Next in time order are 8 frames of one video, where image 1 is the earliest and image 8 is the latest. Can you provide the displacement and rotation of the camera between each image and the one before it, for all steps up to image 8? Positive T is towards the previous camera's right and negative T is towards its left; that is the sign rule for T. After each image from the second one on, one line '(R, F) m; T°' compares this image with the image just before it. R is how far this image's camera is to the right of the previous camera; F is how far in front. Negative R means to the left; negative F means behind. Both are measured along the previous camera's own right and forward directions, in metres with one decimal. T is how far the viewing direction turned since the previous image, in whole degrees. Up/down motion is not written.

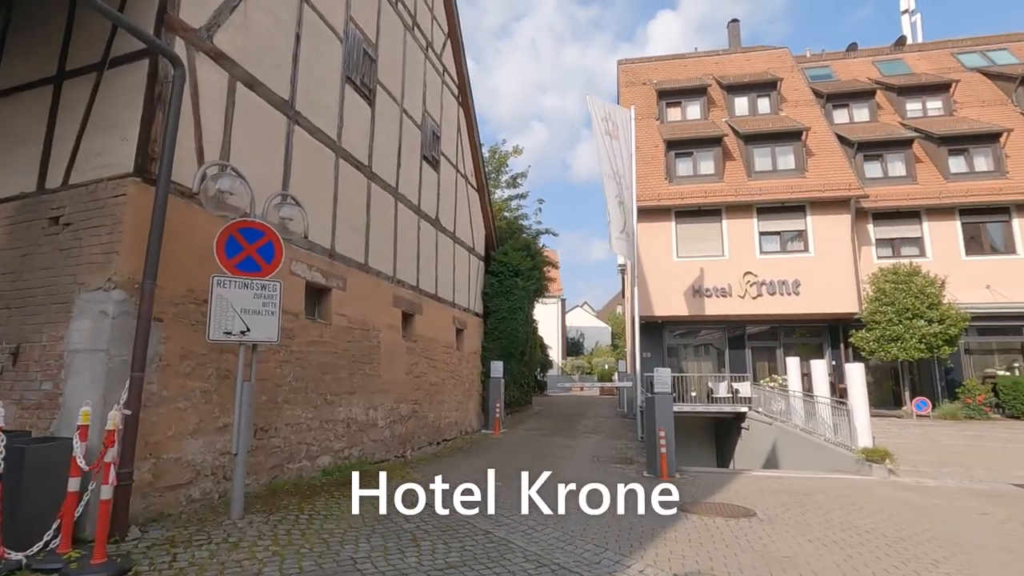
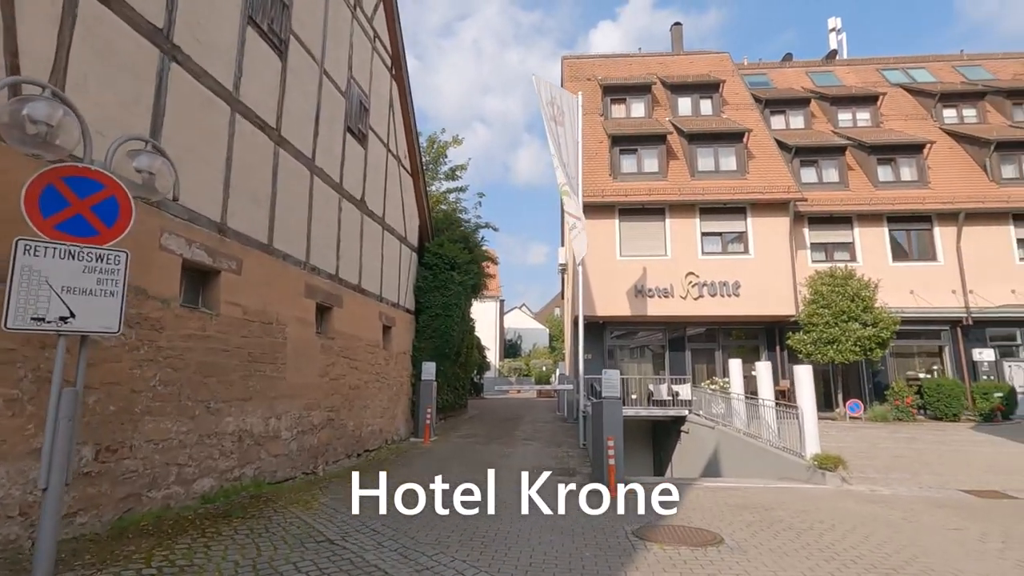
(+0.1, +1.1) m; +7°
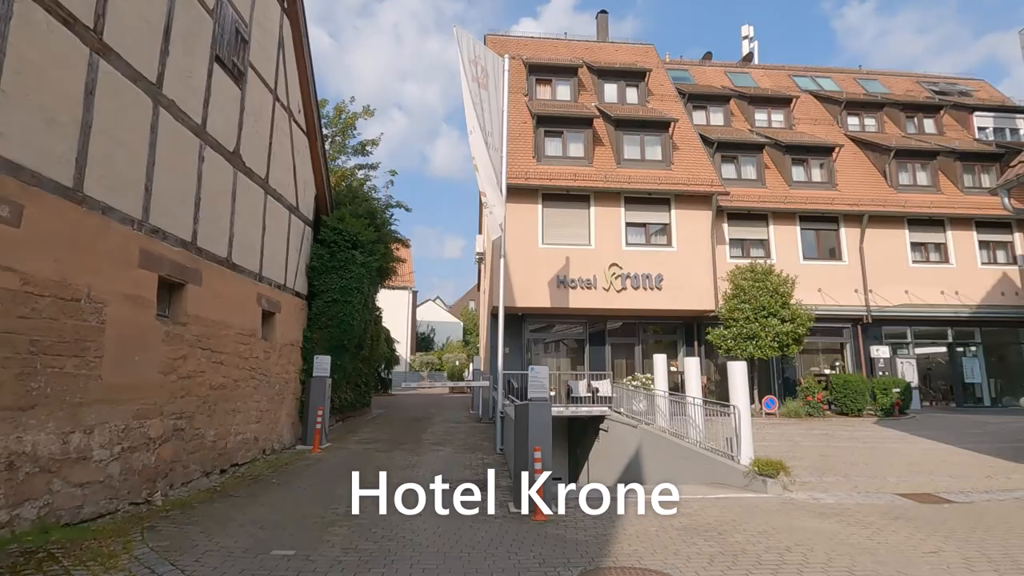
(+0.1, +1.5) m; +9°
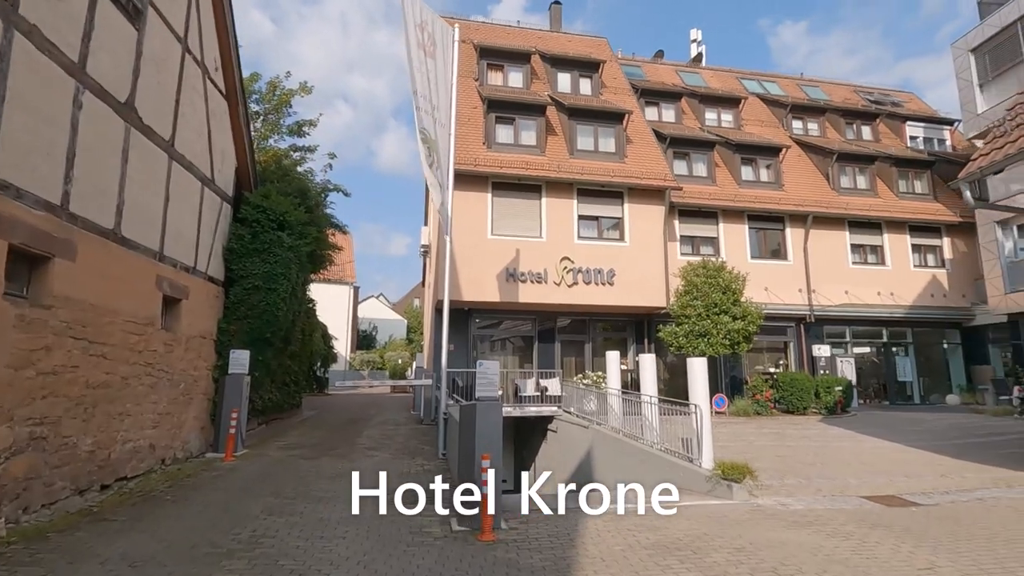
(0.0, +0.9) m; +6°
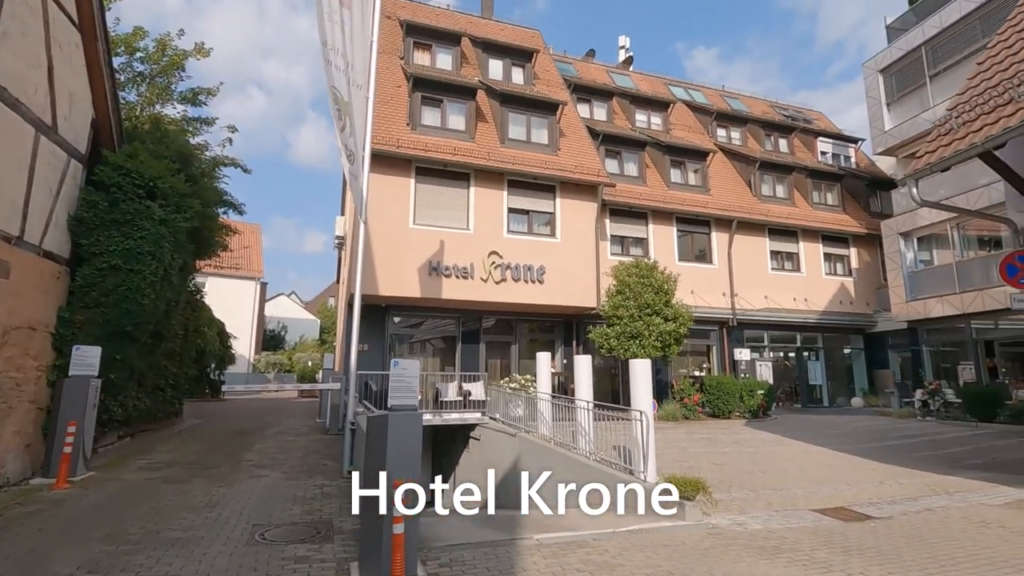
(0.0, +1.2) m; +8°
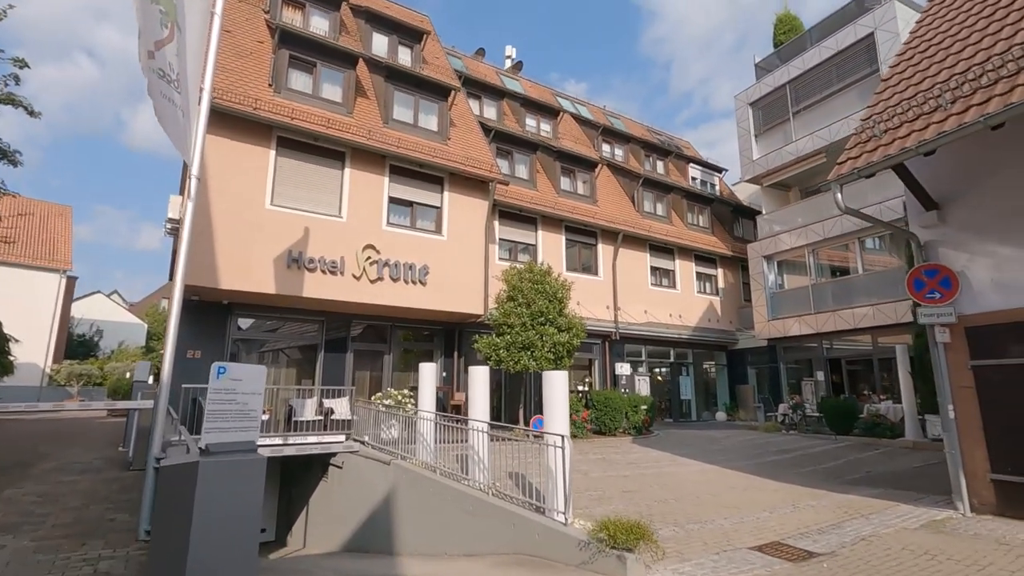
(-0.3, +1.7) m; +14°
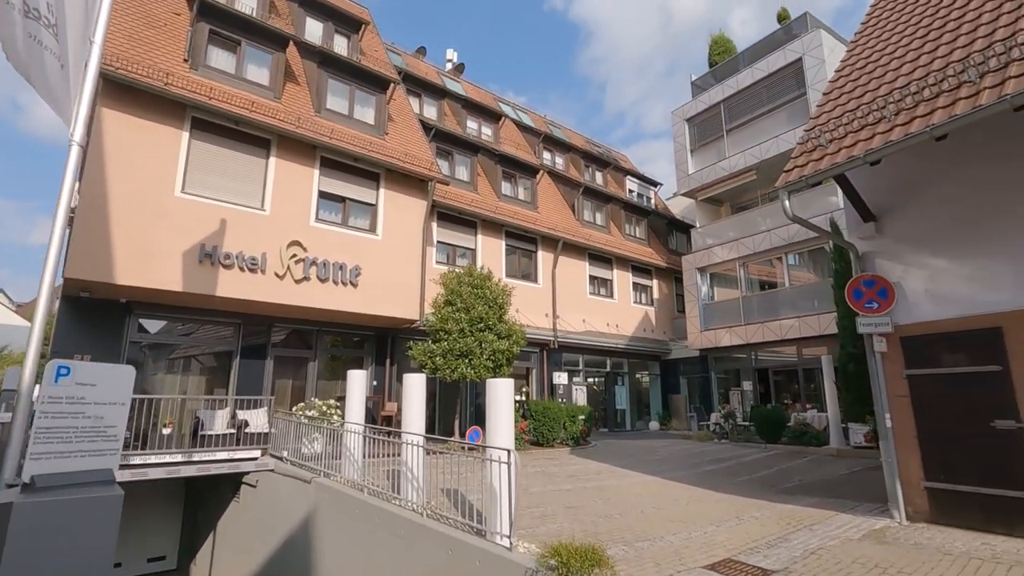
(-0.1, +0.6) m; +7°
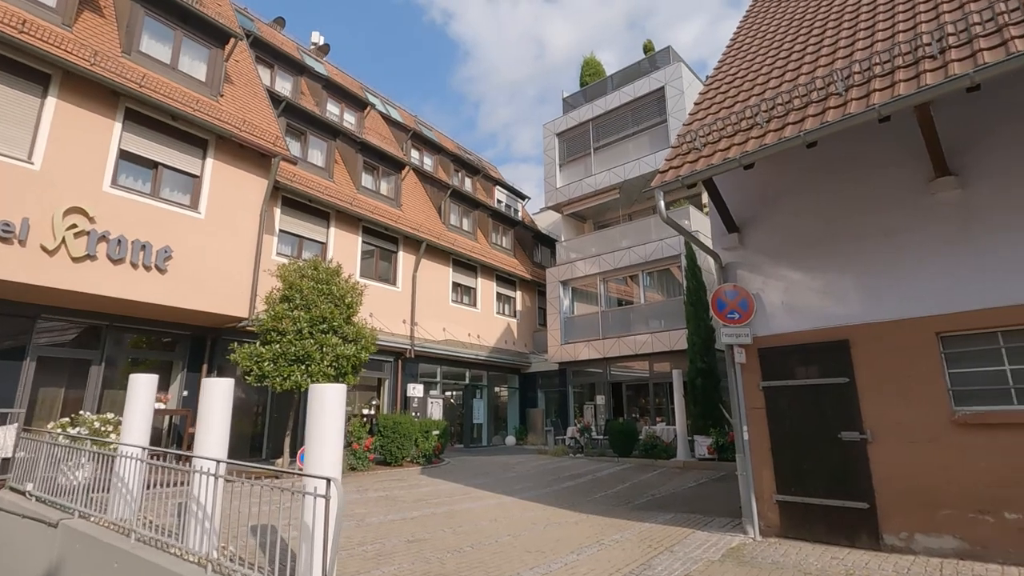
(+0.2, +1.1) m; +14°
